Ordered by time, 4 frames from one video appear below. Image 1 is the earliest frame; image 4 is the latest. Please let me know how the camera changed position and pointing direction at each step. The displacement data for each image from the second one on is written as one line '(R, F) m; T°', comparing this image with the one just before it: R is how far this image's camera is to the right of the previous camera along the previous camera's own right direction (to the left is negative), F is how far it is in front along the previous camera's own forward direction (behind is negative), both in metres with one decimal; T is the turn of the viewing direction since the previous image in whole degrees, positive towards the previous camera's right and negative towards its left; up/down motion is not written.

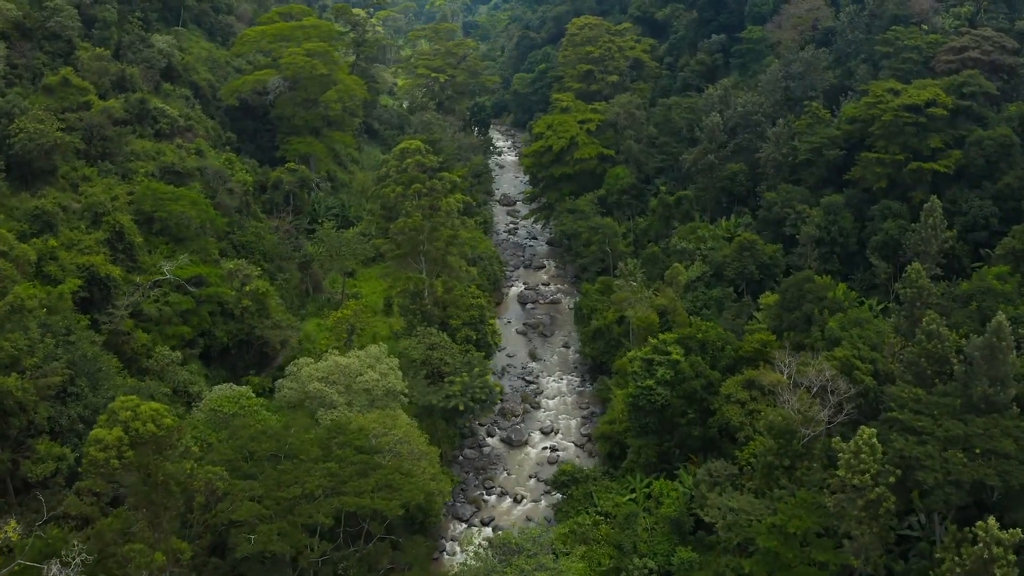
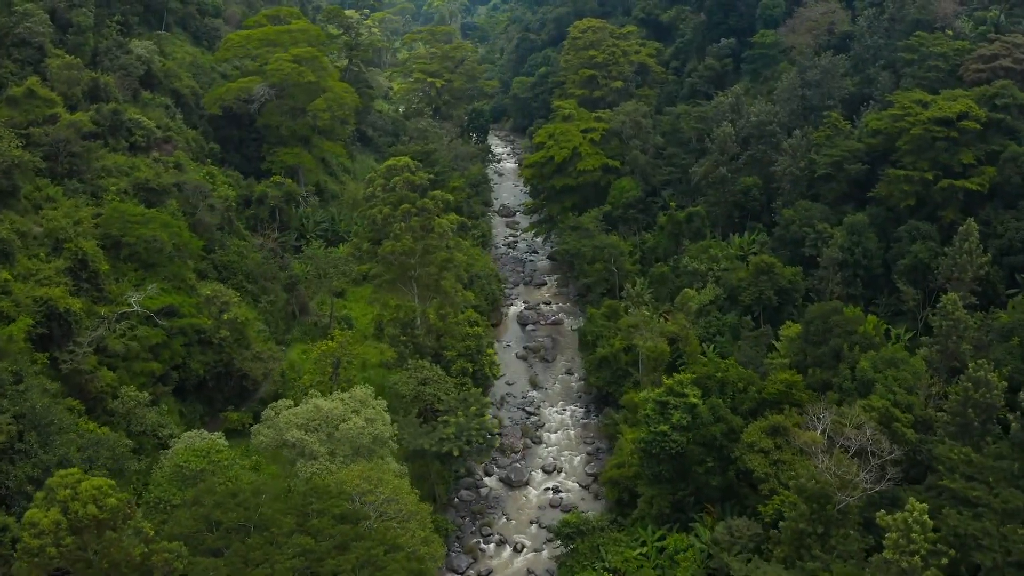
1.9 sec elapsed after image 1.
(0.0, +1.8) m; 0°
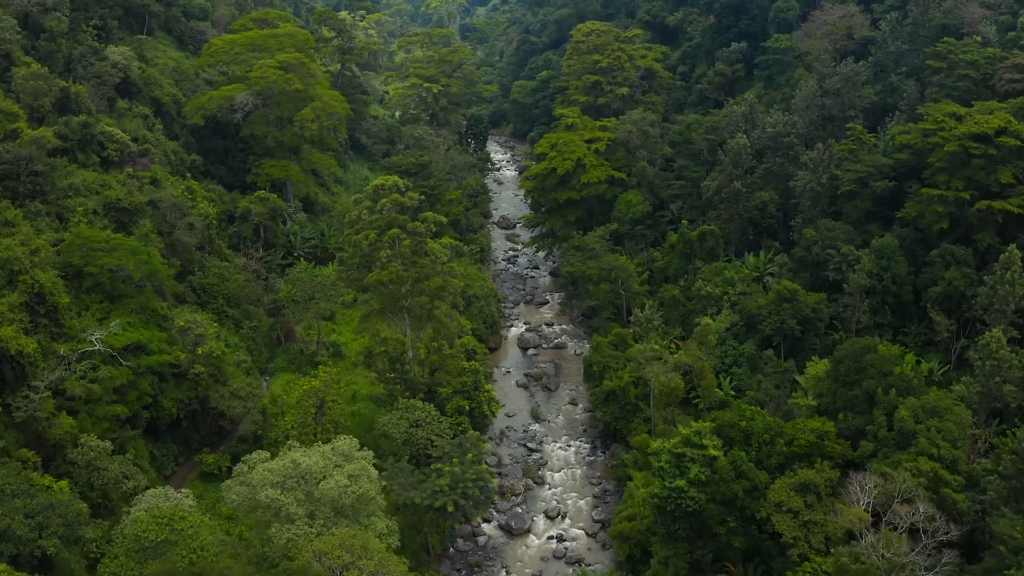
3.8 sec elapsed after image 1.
(0.0, +1.9) m; 0°
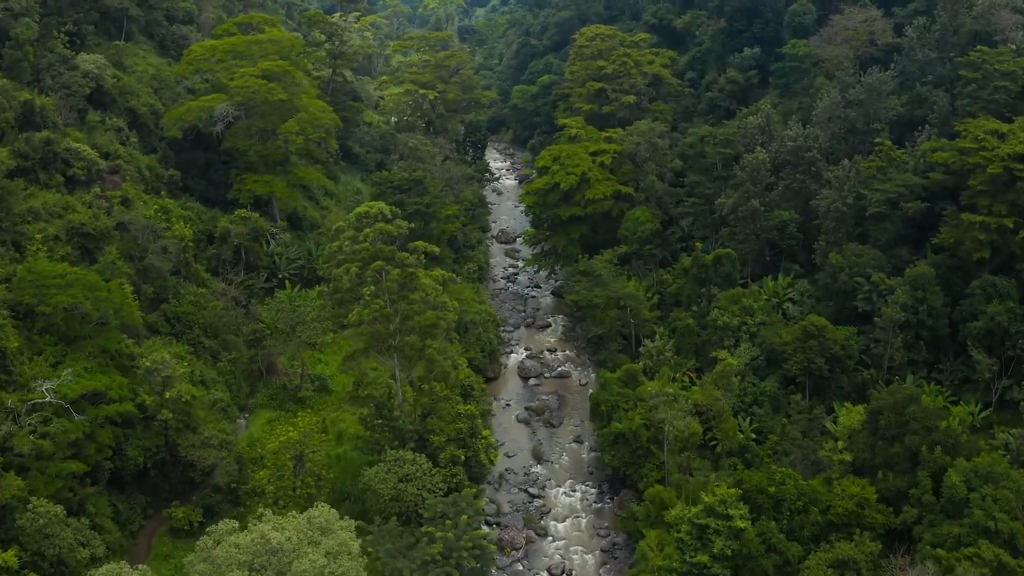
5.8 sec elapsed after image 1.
(0.0, +2.0) m; 0°
